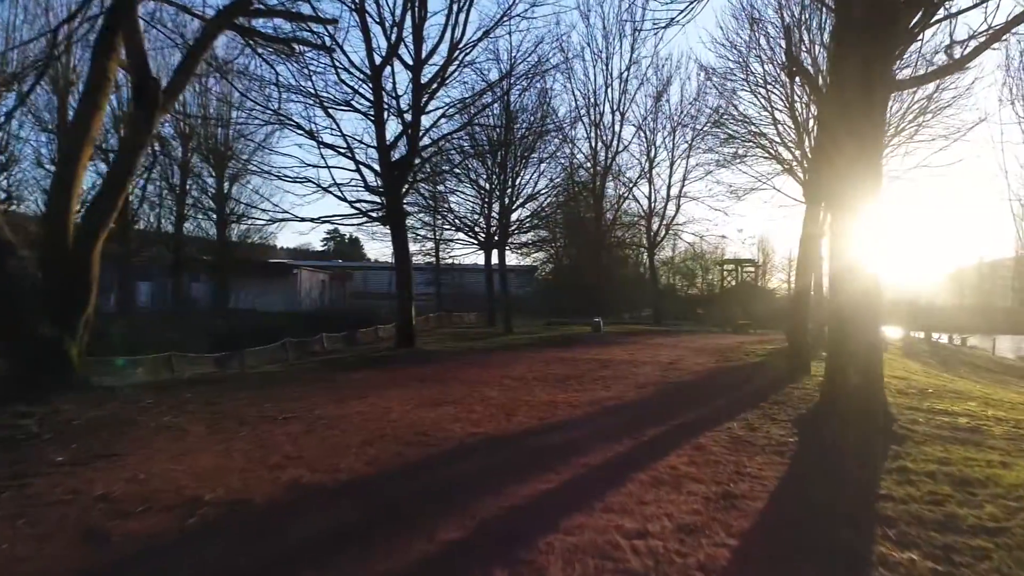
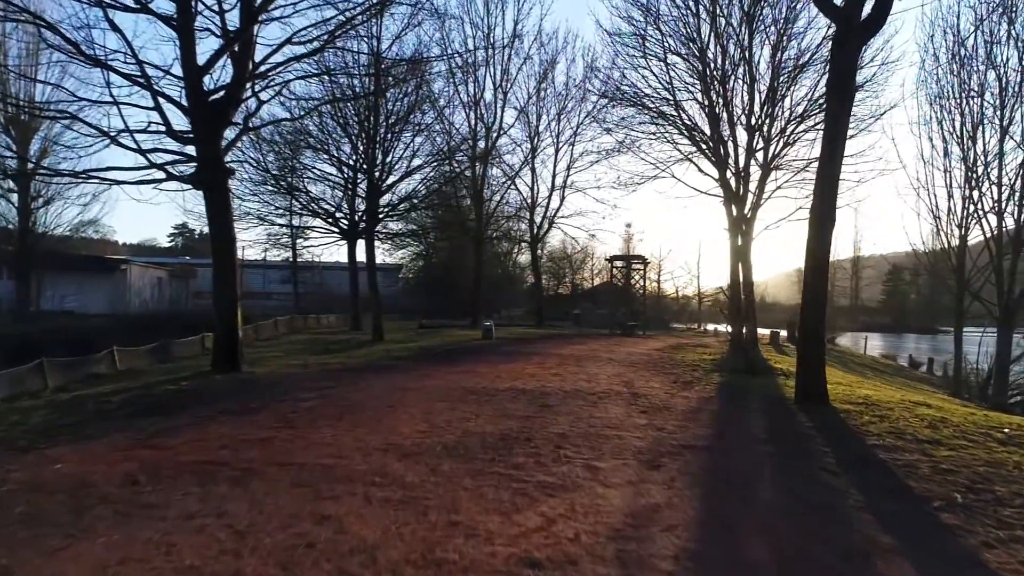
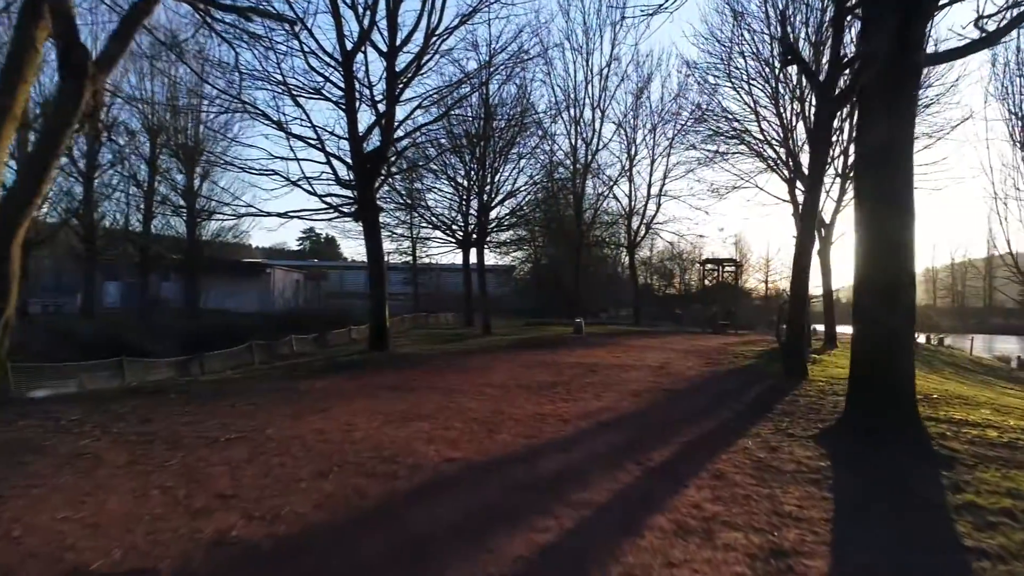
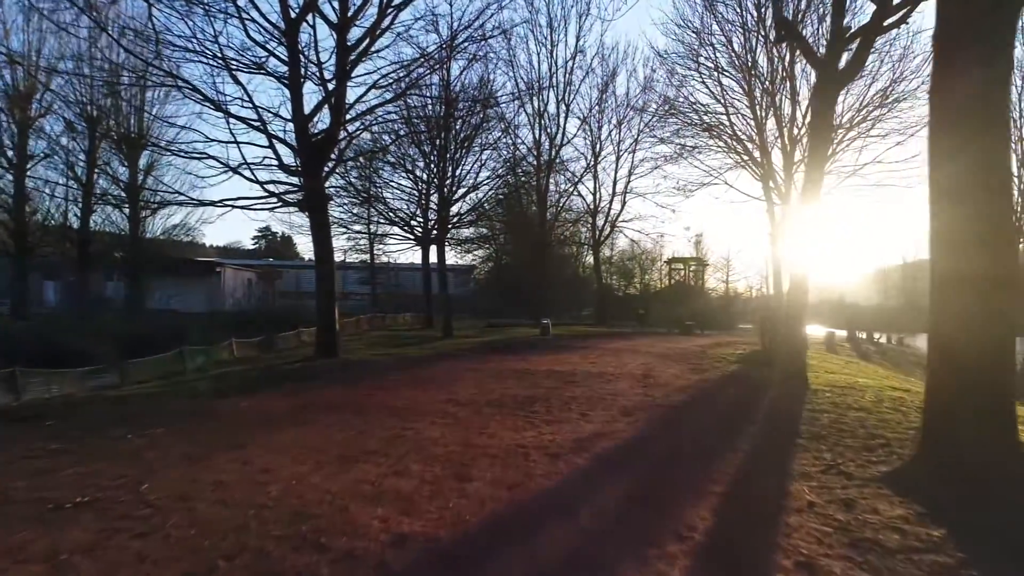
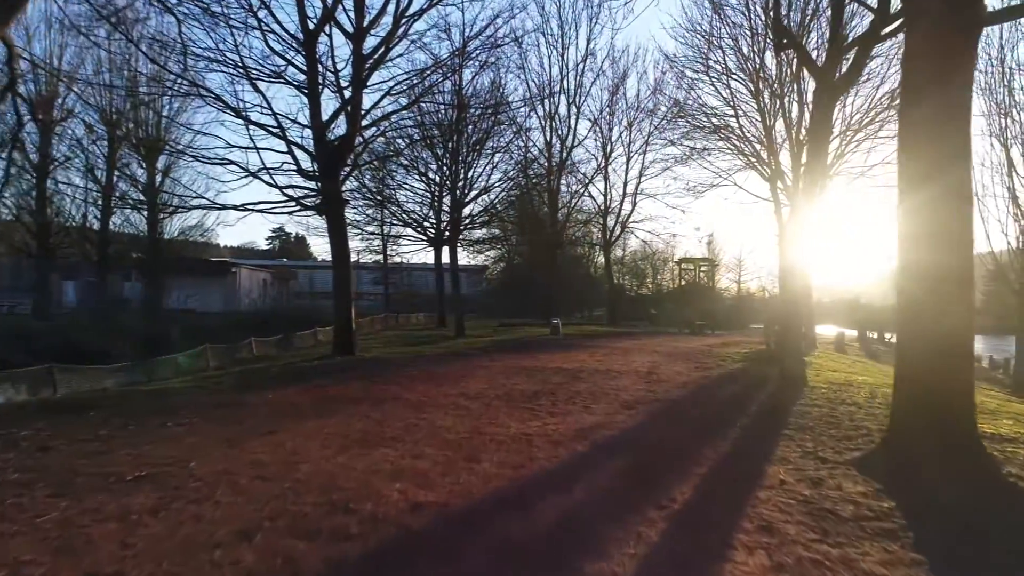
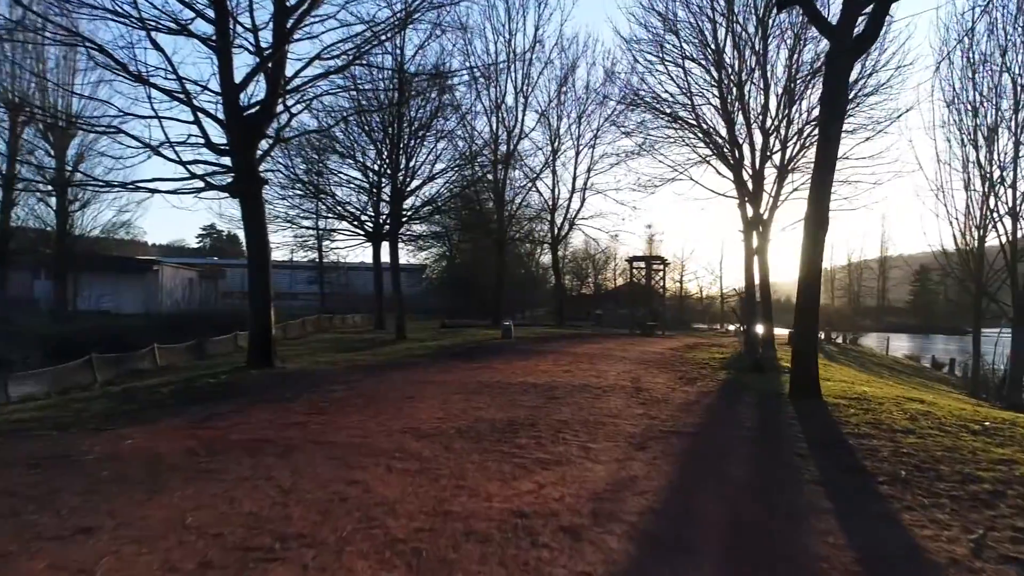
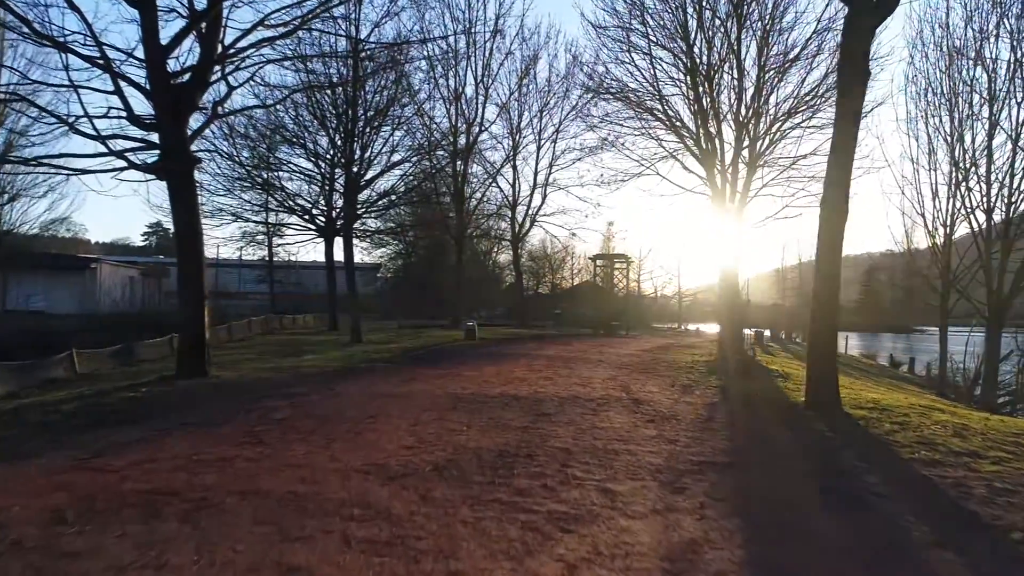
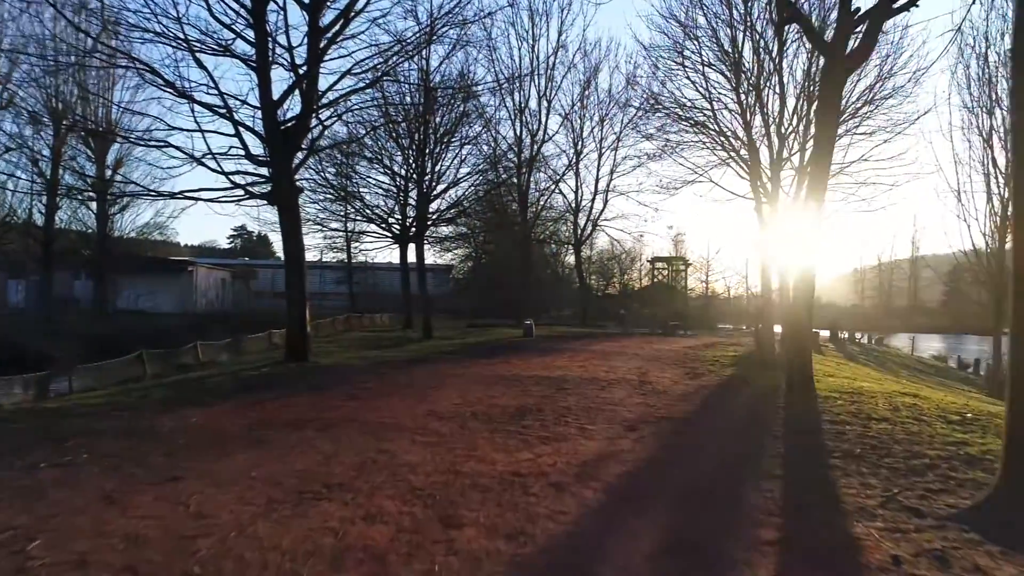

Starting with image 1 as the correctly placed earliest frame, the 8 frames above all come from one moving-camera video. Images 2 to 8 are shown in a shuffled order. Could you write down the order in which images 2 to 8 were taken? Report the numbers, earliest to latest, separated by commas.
3, 5, 4, 8, 6, 2, 7
